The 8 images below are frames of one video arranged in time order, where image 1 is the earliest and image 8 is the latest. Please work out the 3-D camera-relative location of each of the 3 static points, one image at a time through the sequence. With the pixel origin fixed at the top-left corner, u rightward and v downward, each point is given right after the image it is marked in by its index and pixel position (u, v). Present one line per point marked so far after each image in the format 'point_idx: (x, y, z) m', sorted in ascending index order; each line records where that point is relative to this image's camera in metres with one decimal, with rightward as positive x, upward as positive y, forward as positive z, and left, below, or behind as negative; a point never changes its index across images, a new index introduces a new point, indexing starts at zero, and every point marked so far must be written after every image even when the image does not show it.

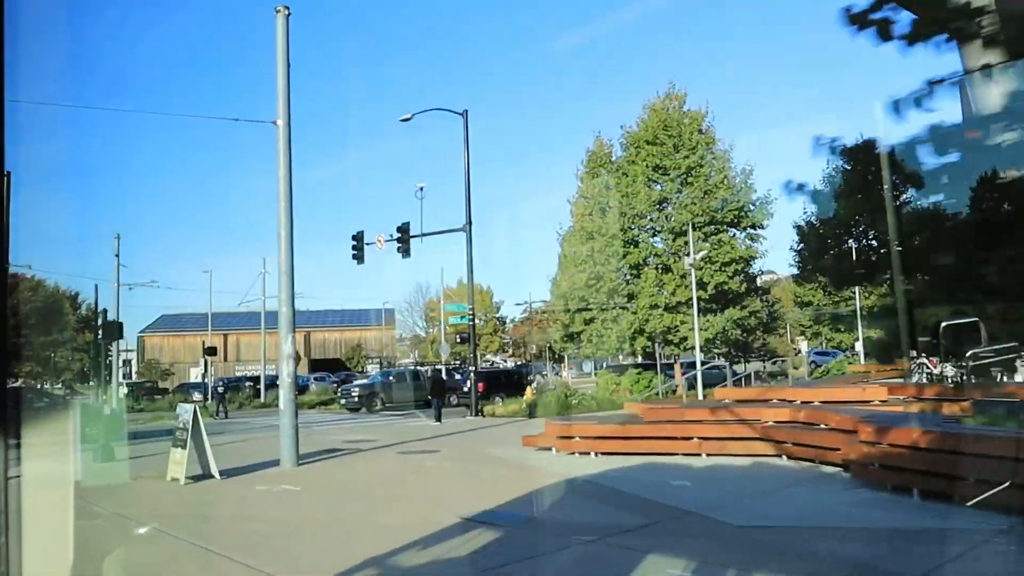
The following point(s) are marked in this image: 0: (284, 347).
0: (-3.5, -0.9, +13.2) m
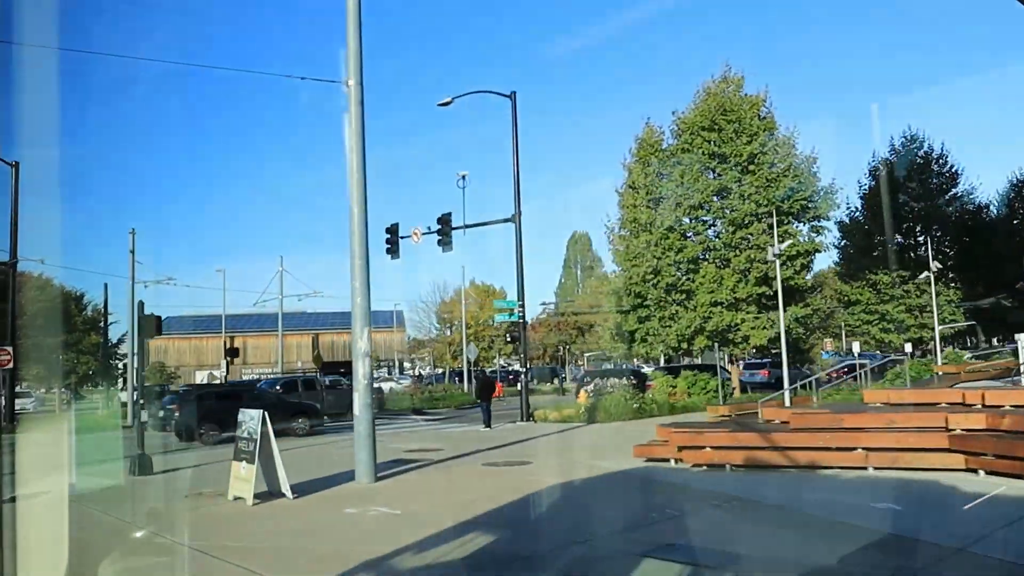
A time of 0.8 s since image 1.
0: (-2.0, -0.8, +11.4) m
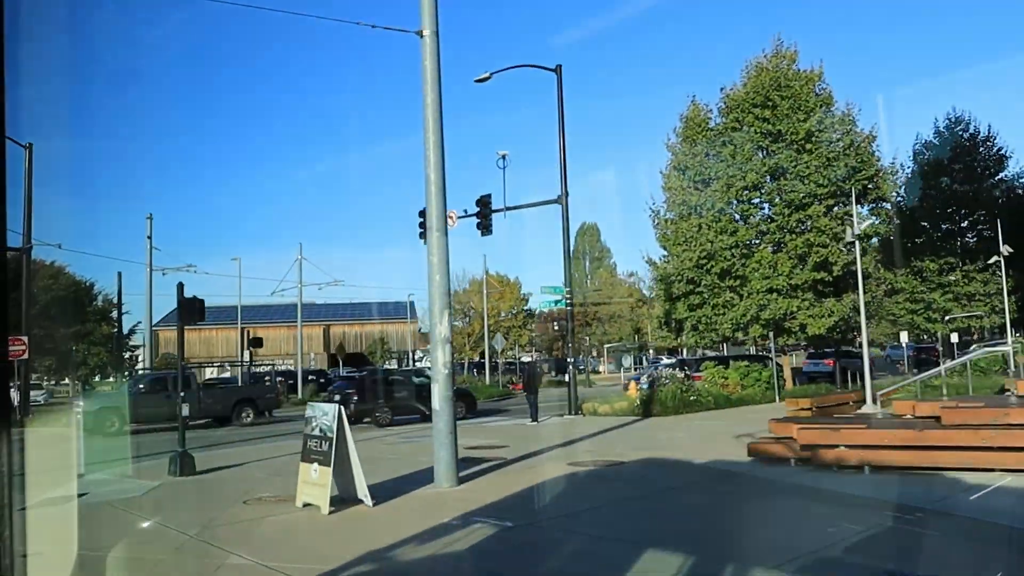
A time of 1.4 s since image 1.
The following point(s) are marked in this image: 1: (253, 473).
0: (-0.9, -0.5, +10.0) m
1: (-3.8, -2.7, +12.7) m
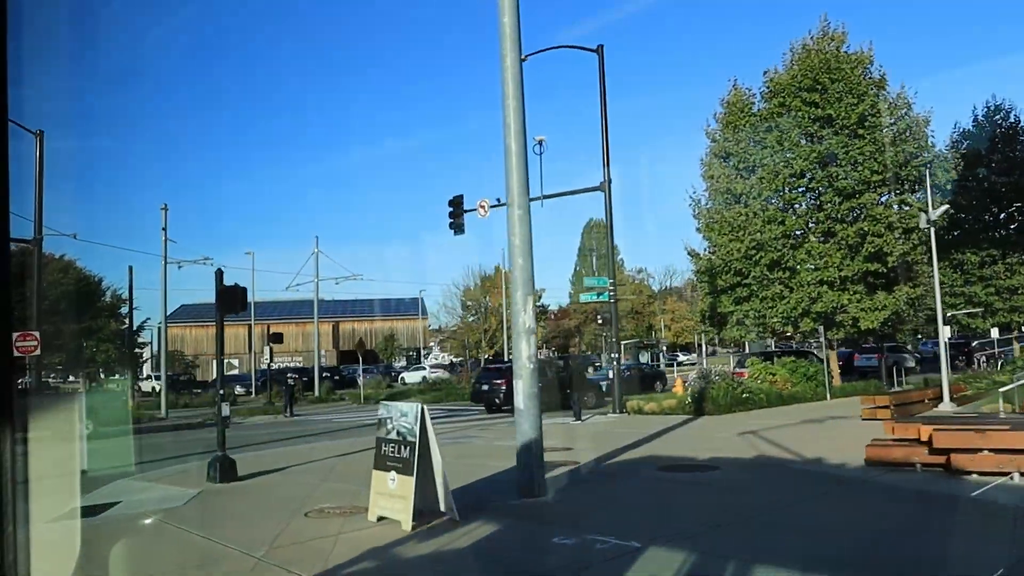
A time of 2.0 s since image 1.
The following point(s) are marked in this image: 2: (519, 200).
0: (+0.1, -0.3, +8.9) m
1: (-2.8, -2.6, +11.5) m
2: (+0.1, +0.9, +9.0) m
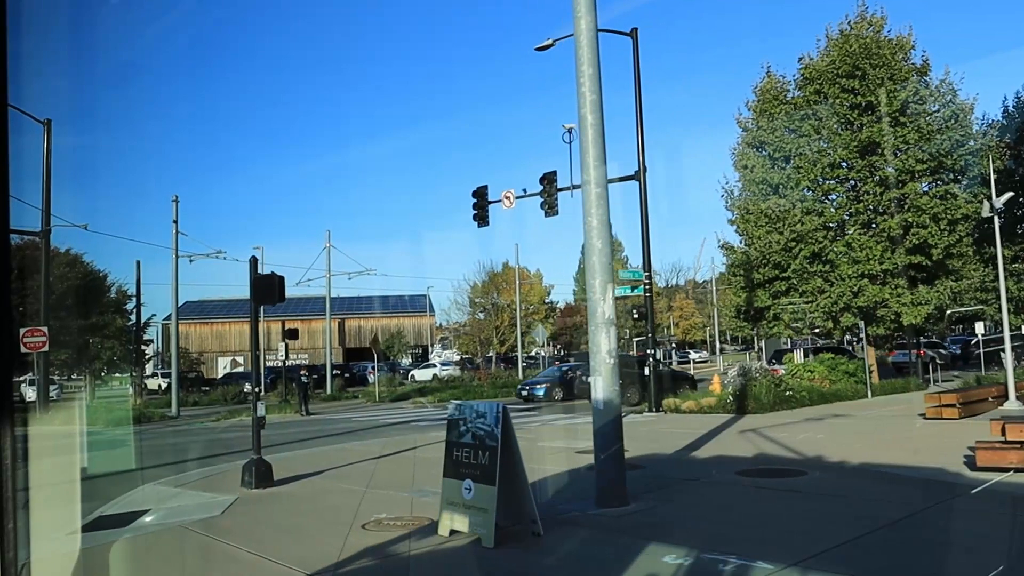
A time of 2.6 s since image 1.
0: (+0.8, -0.2, +8.0) m
1: (-2.1, -2.4, +10.6) m
2: (+0.8, +1.0, +8.1) m
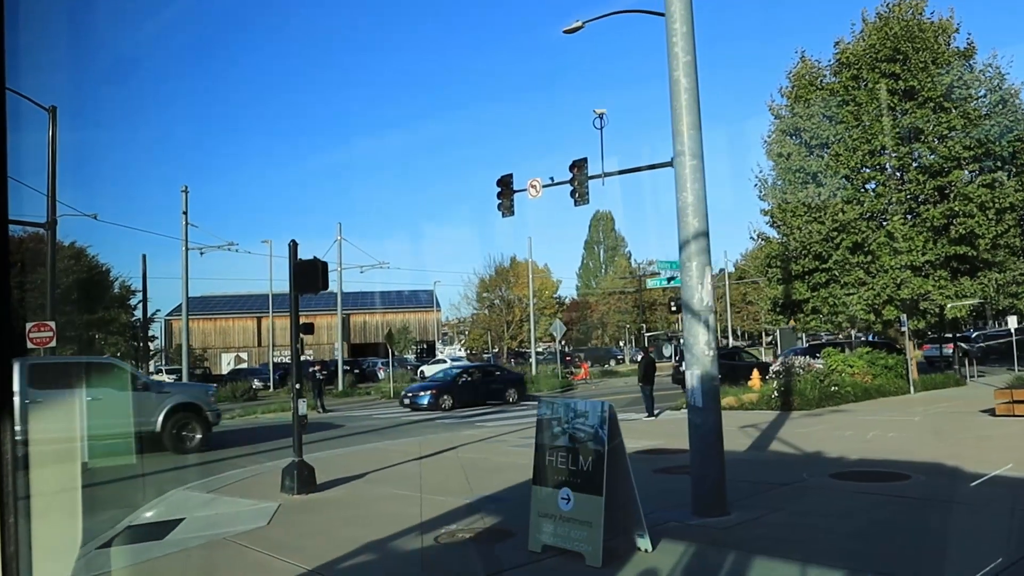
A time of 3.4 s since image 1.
0: (+1.5, -0.1, +7.1) m
1: (-1.4, -2.3, +9.8) m
2: (+1.5, +1.2, +7.3) m
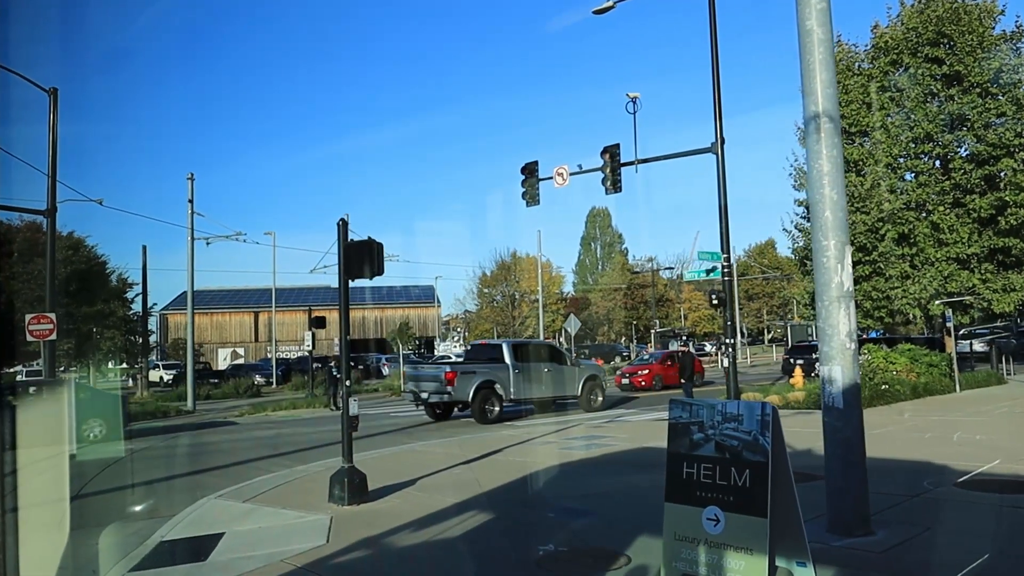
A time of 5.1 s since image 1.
0: (+2.3, +0.1, +6.1) m
1: (-0.7, -2.1, +8.8) m
2: (+2.3, +1.3, +6.3) m
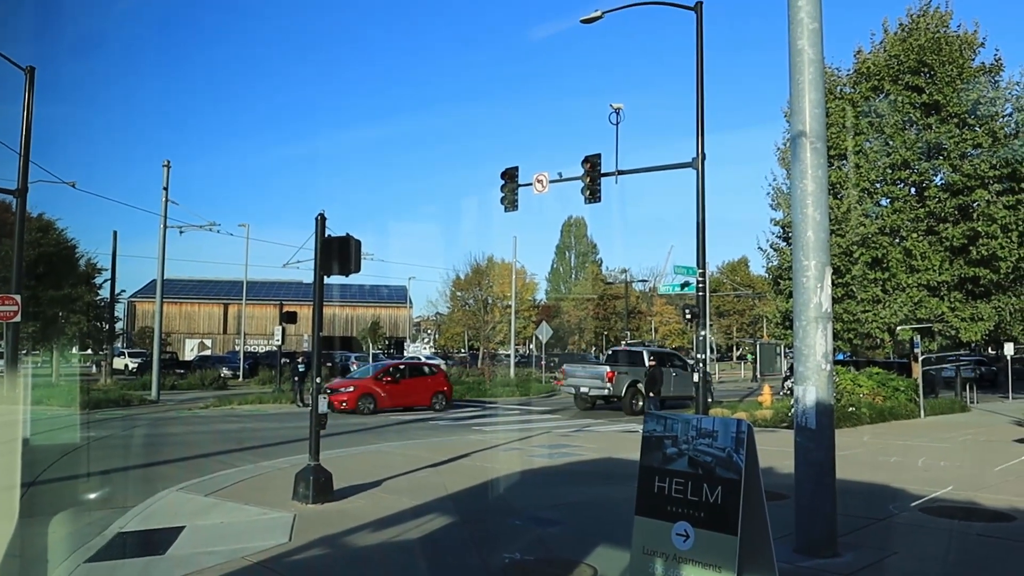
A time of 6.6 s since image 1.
0: (+2.1, -0.1, +6.1) m
1: (-1.0, -2.1, +8.7) m
2: (+2.2, +1.2, +6.3) m
